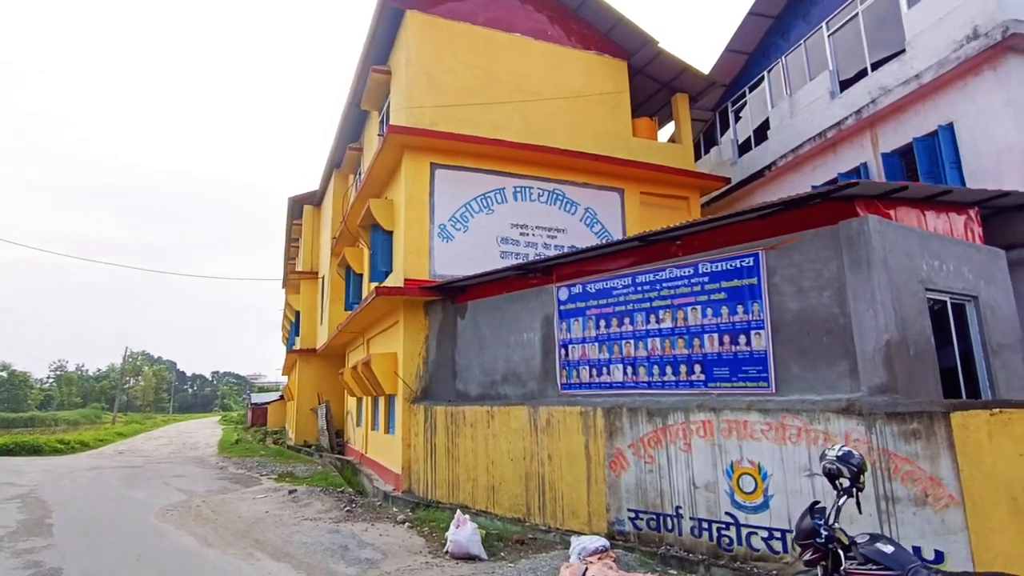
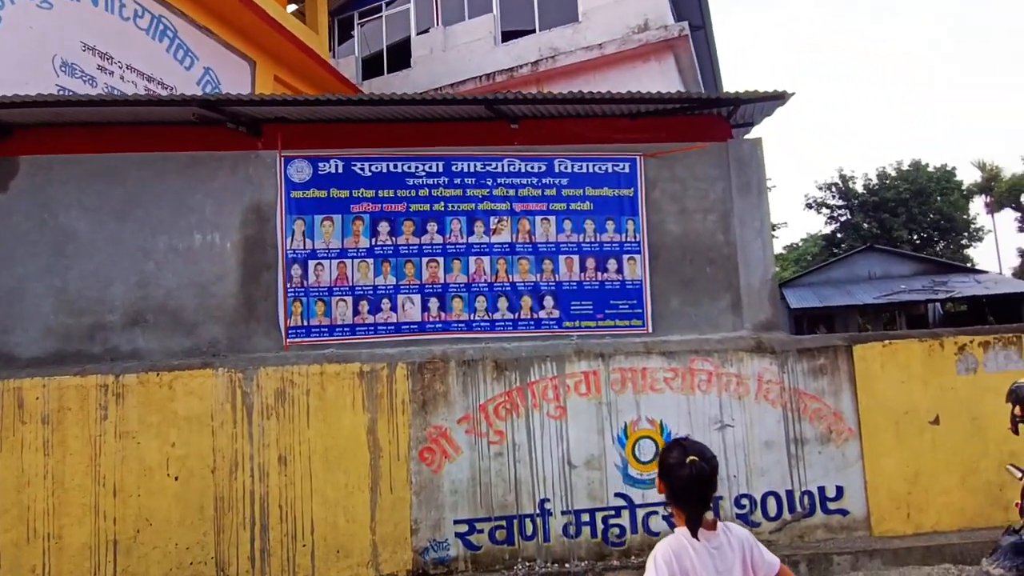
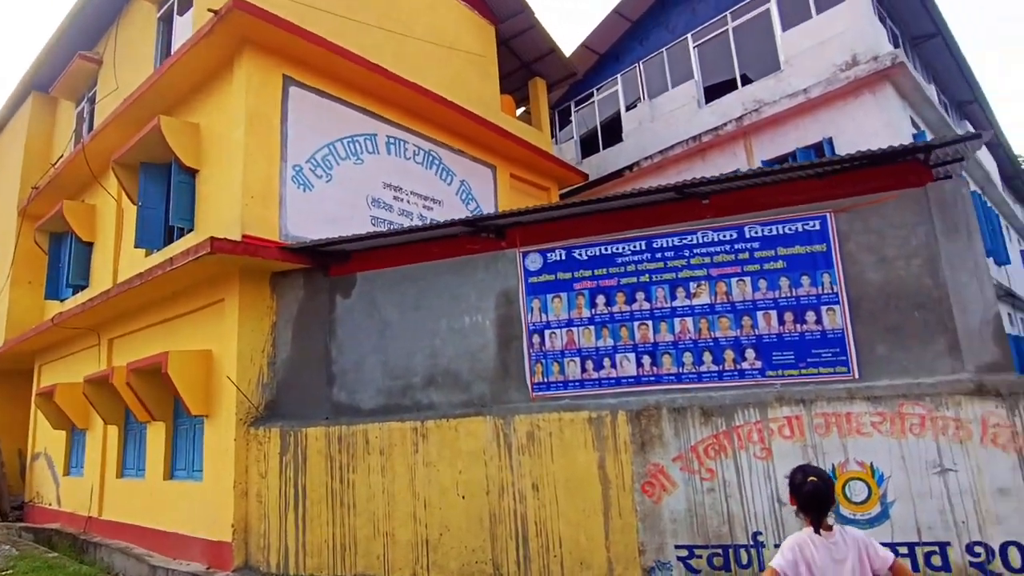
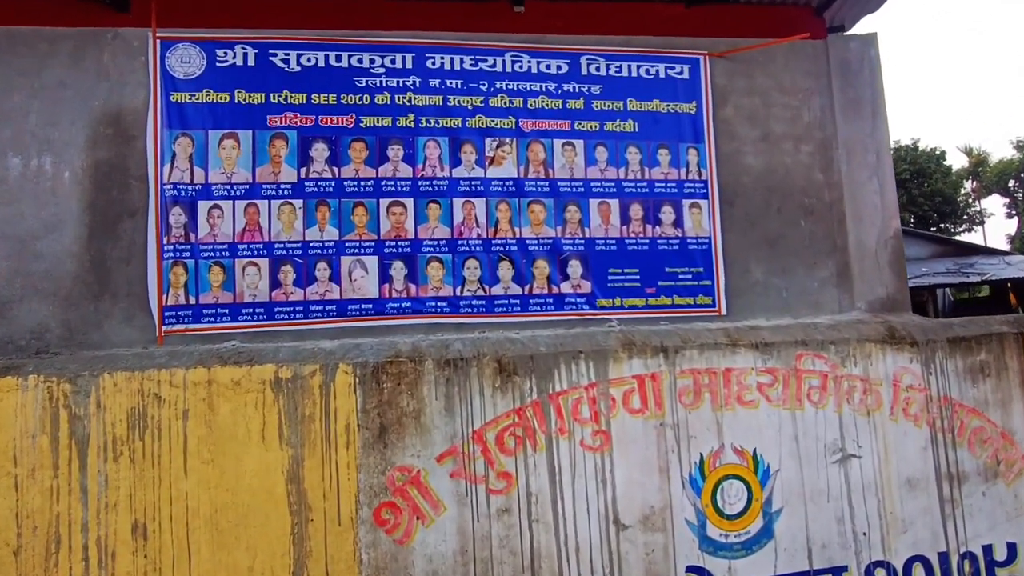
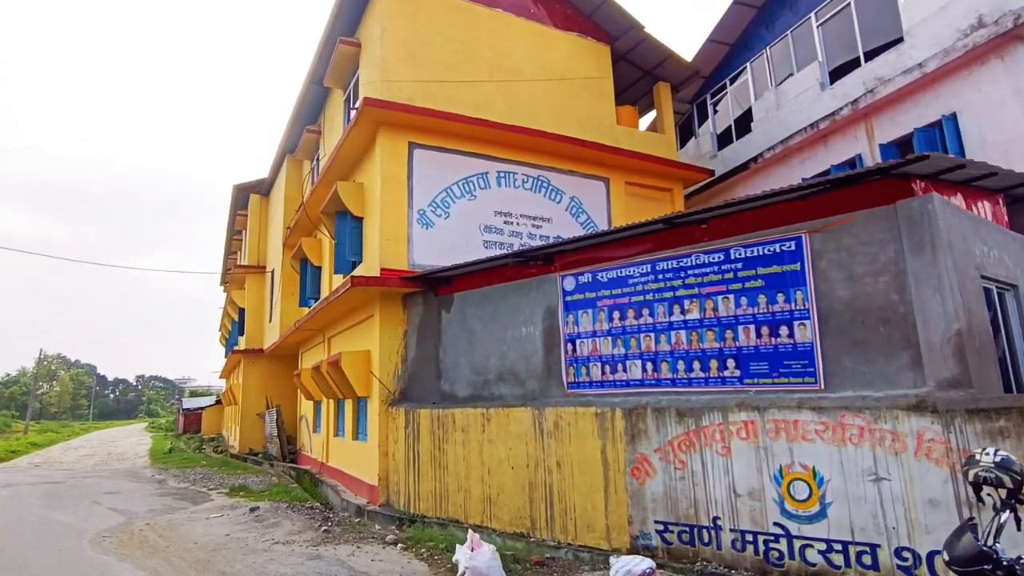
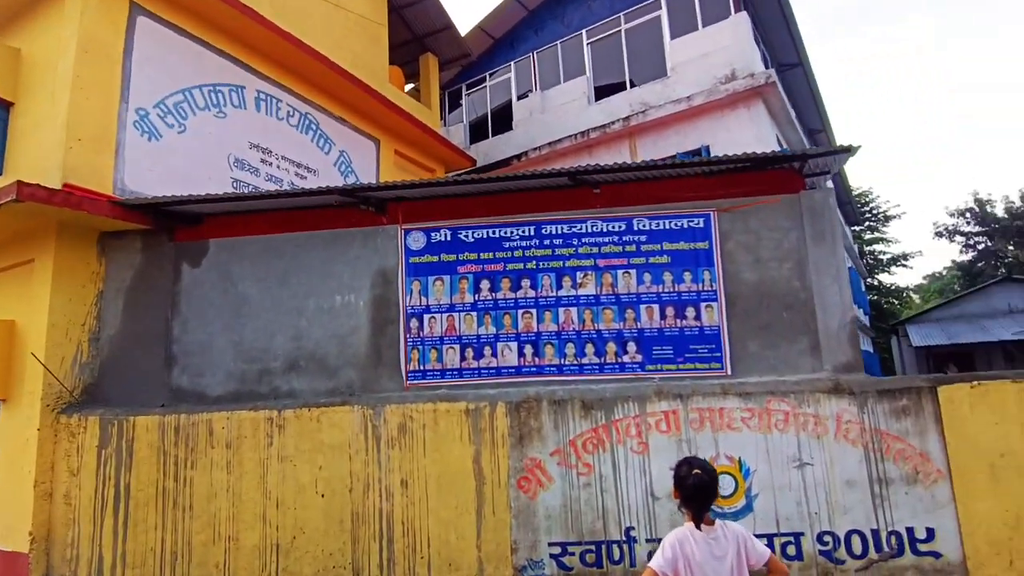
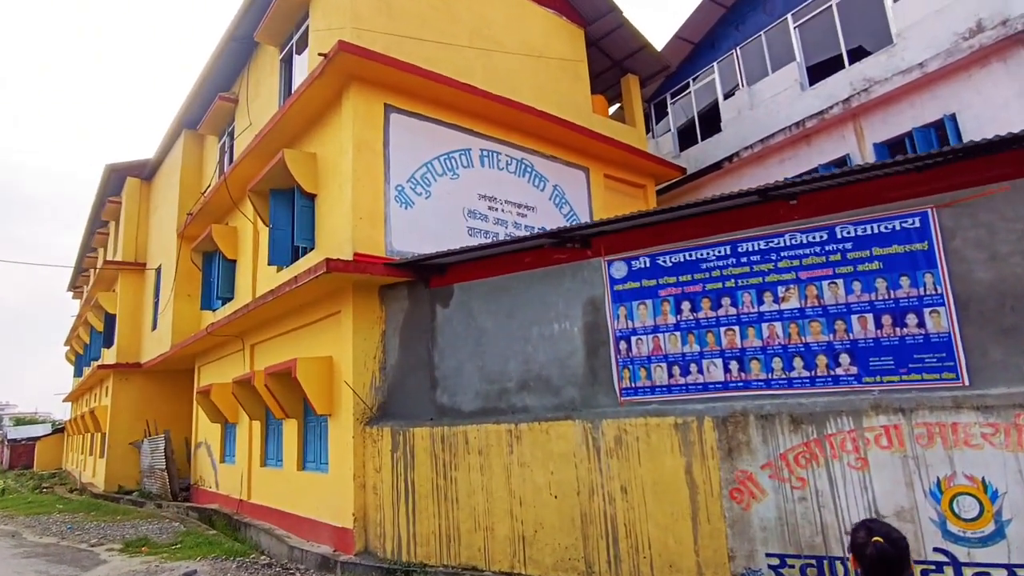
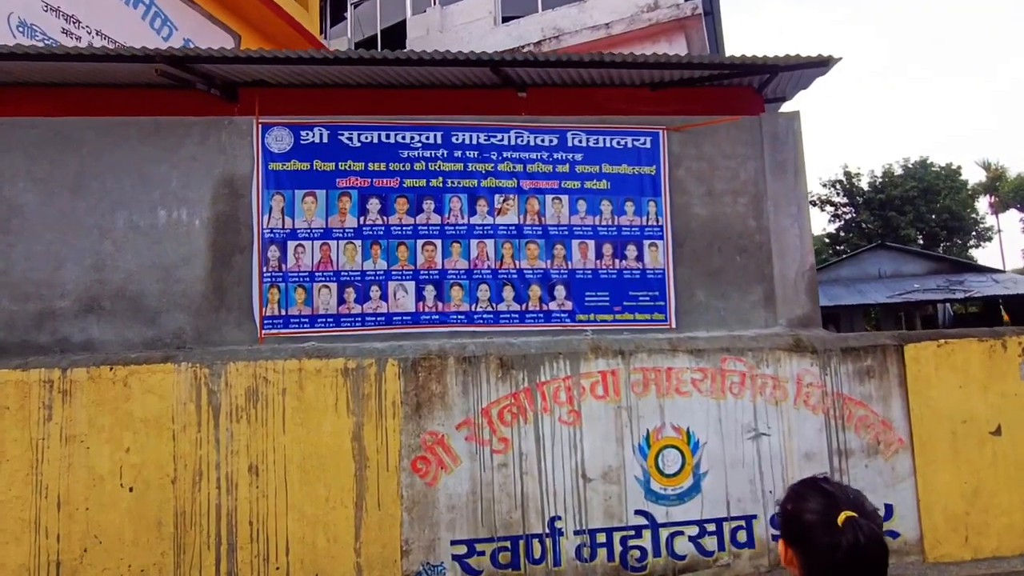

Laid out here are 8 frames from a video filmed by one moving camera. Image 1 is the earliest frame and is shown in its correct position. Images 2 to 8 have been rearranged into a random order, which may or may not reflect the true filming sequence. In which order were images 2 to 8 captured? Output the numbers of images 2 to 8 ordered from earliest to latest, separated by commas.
5, 7, 3, 6, 2, 8, 4
